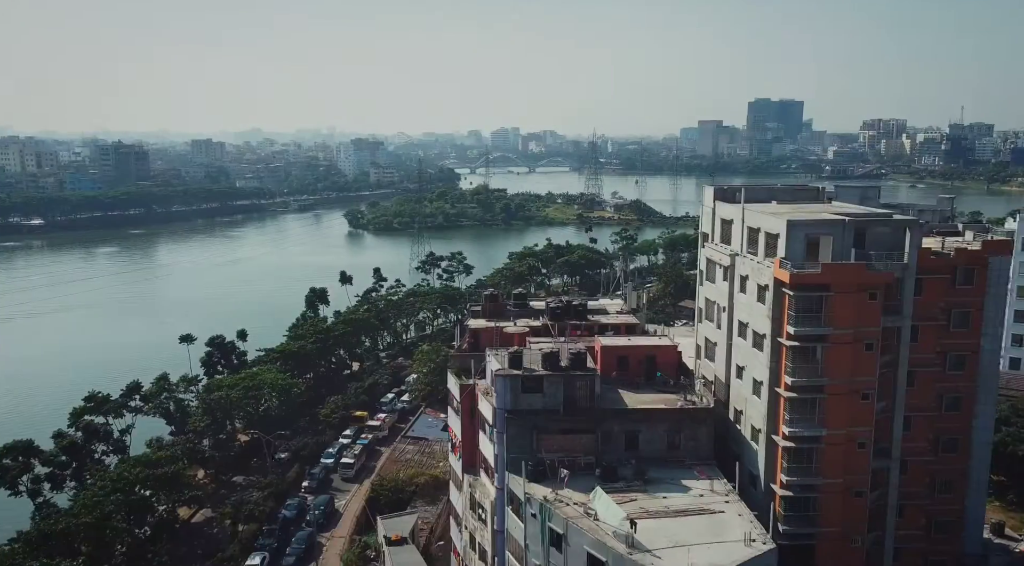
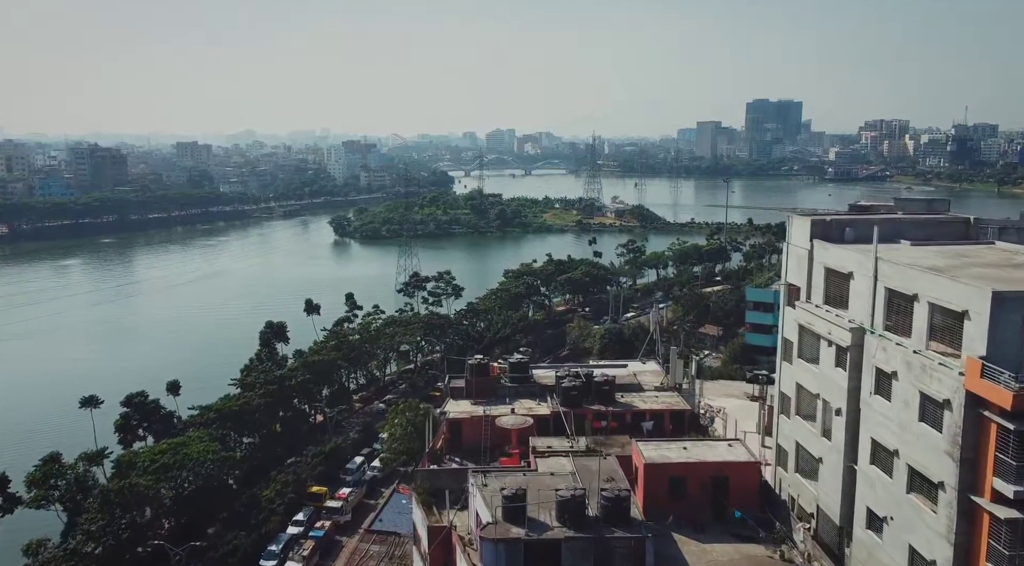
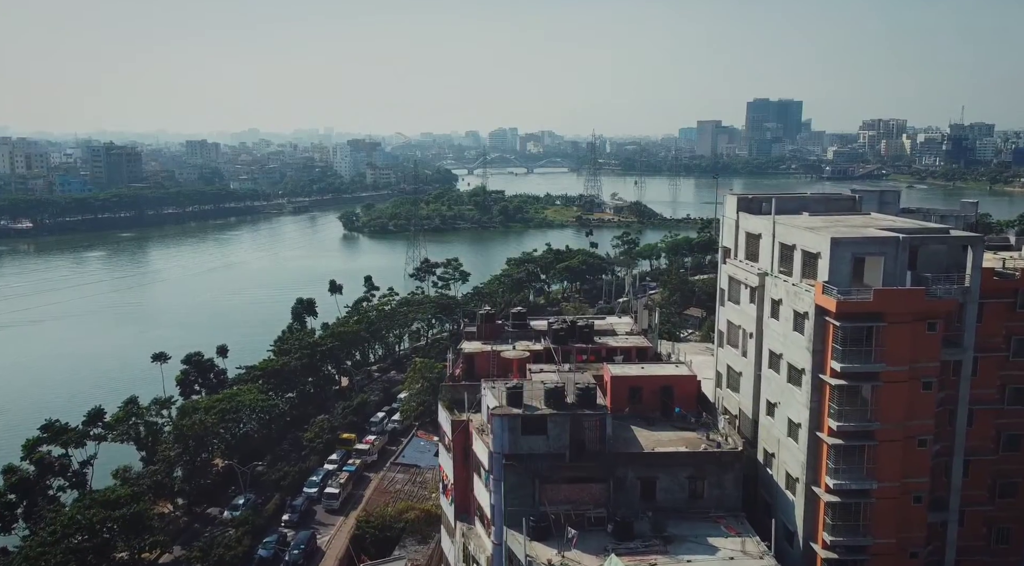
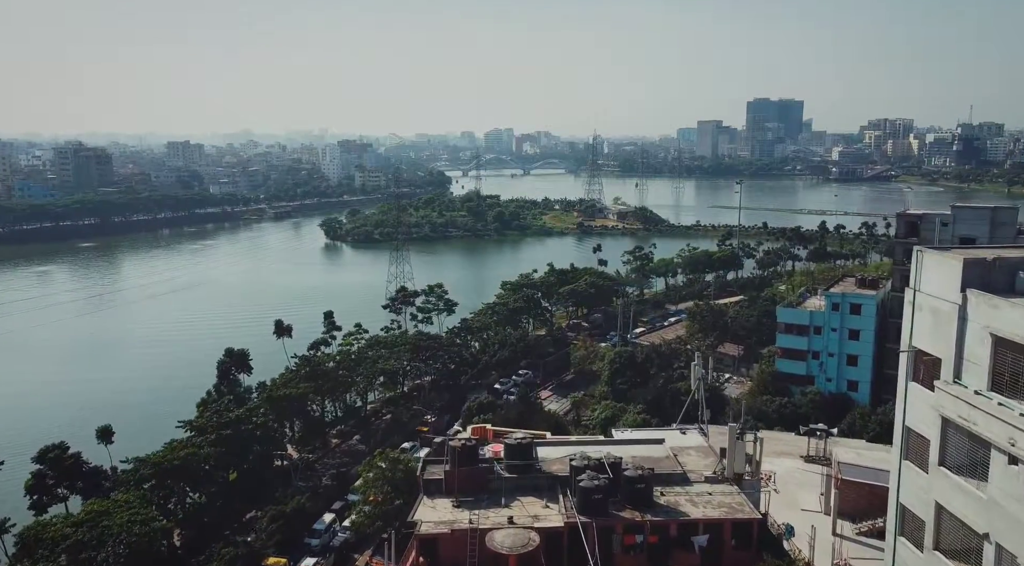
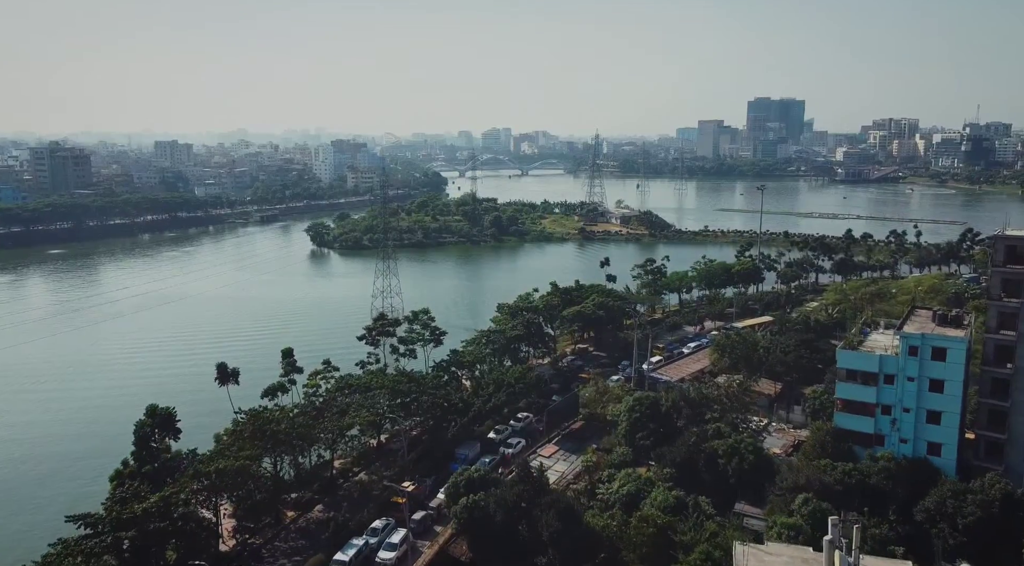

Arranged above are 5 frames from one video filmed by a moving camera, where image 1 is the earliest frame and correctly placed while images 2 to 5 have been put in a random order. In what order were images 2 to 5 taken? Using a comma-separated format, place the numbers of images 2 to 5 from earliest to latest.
3, 2, 4, 5
